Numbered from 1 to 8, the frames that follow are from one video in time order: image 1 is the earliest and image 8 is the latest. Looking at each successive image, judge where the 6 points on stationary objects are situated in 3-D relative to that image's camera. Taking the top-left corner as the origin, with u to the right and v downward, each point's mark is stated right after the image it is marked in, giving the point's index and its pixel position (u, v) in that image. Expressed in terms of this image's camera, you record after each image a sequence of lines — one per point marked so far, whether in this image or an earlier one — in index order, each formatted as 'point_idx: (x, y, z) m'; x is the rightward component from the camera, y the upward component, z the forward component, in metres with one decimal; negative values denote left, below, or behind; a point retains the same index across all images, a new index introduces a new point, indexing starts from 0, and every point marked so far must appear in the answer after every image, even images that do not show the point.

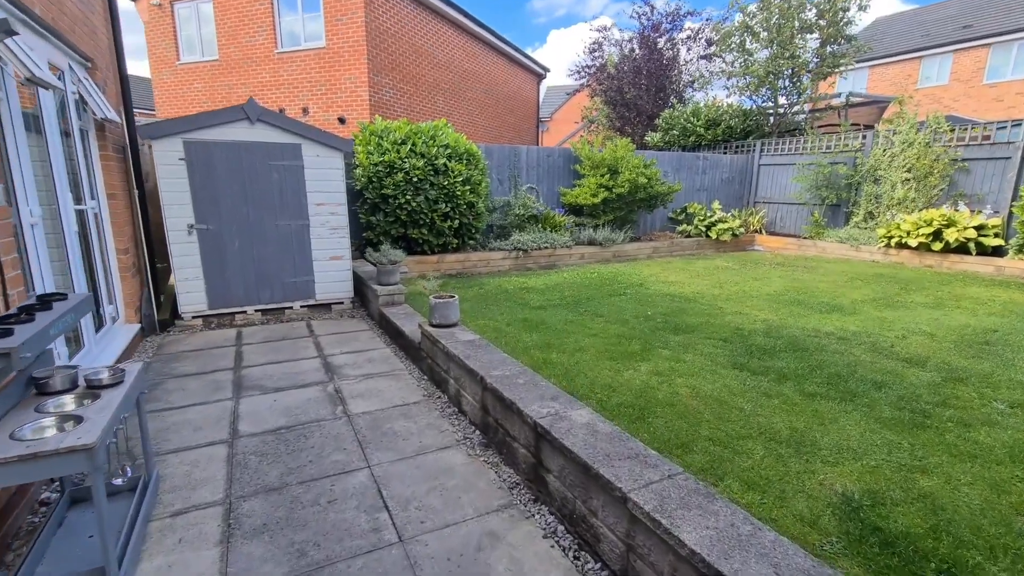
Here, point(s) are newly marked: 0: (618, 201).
0: (+1.7, +1.4, +8.0) m
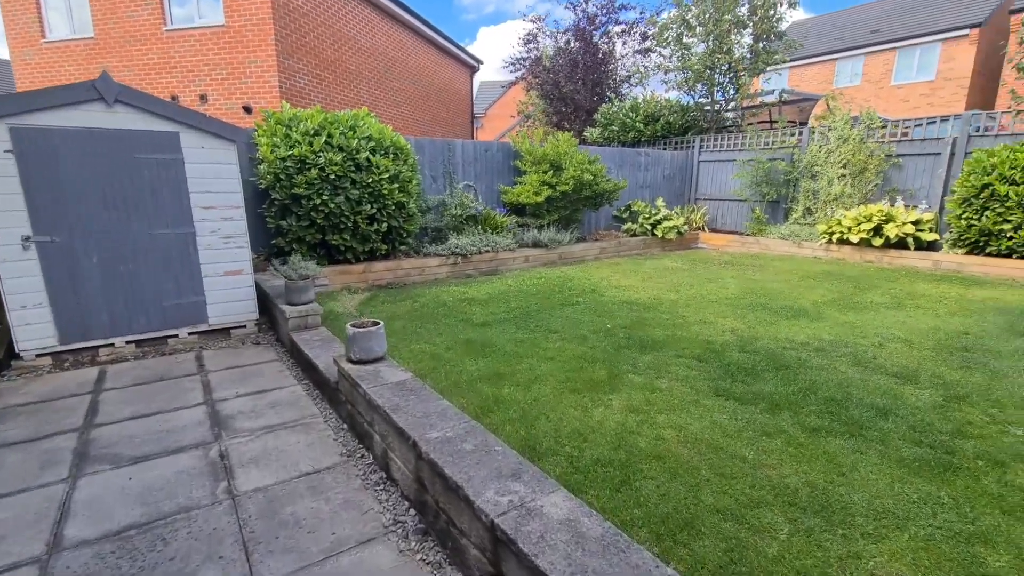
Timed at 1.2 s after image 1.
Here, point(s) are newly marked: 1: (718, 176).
0: (+0.8, +1.3, +7.4) m
1: (+4.0, +2.2, +9.6) m
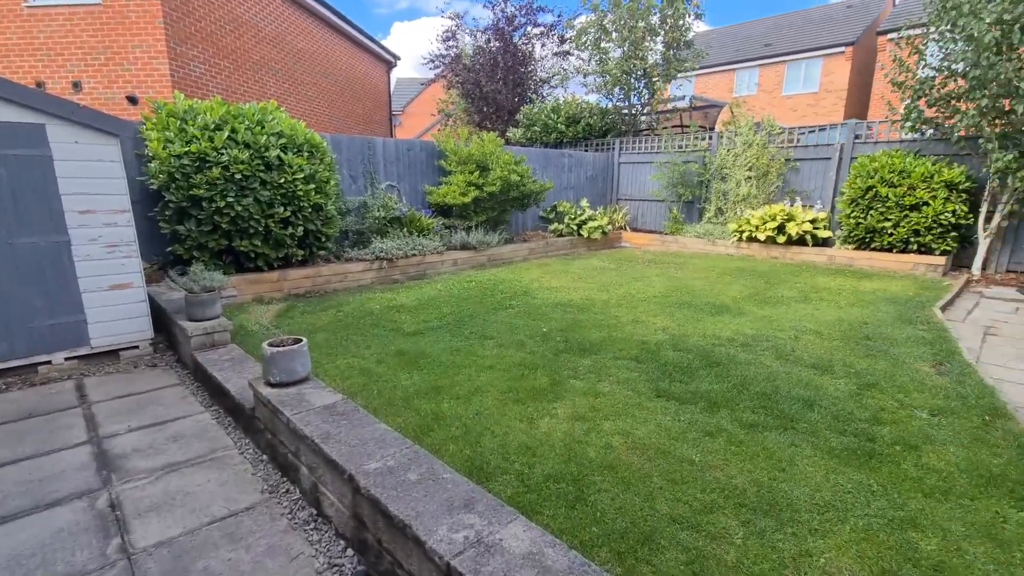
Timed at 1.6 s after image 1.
0: (-0.3, +1.3, +7.3) m
1: (+2.6, +2.2, +10.0) m
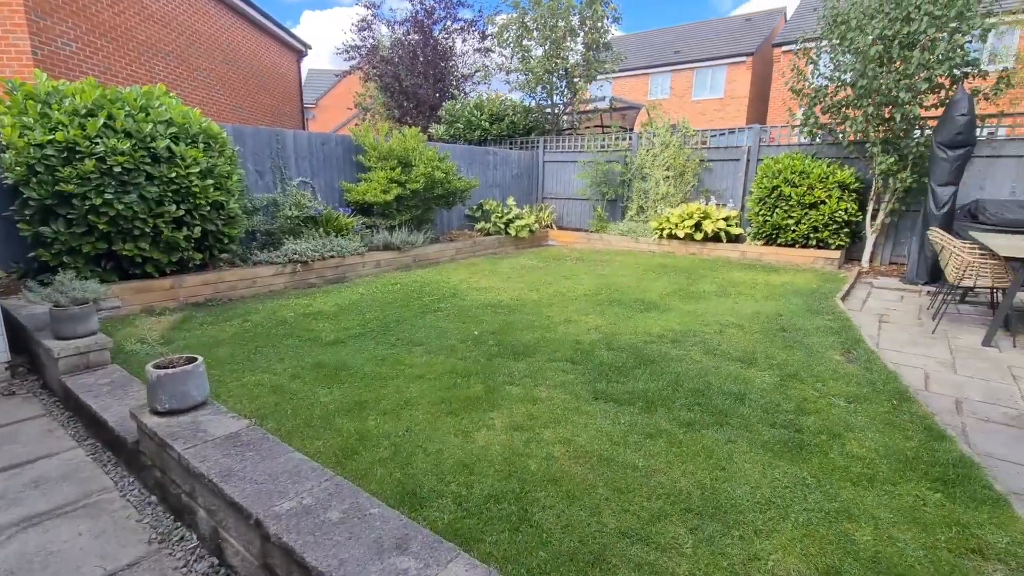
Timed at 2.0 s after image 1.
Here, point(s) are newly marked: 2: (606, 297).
0: (-1.4, +1.3, +7.0) m
1: (+1.0, +2.3, +10.1) m
2: (+1.0, -0.1, +5.1) m
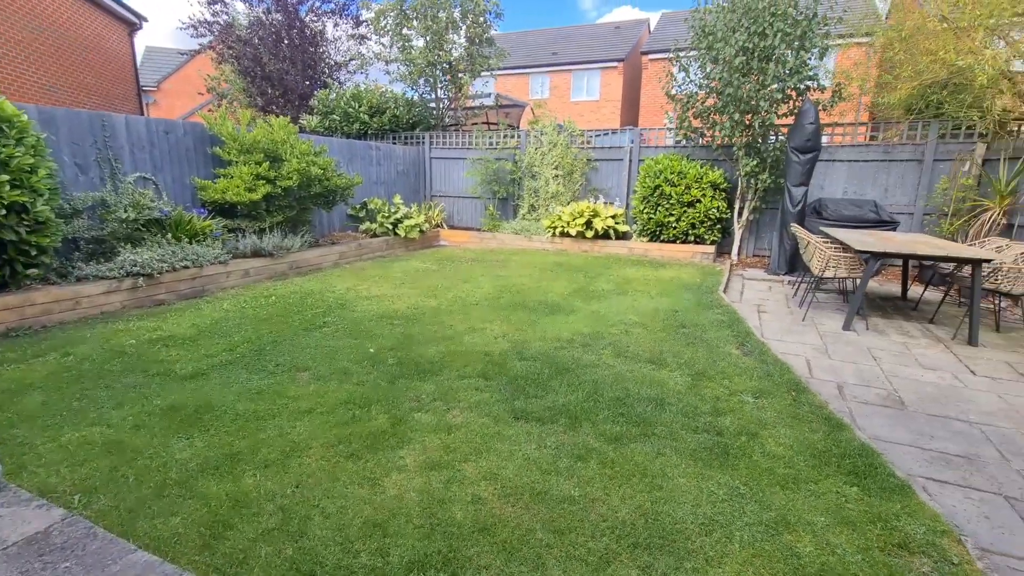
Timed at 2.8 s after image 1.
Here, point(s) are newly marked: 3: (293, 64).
0: (-2.8, +1.1, +6.2) m
1: (-1.2, +2.3, +9.8) m
2: (0.0, -0.1, +4.9) m
3: (-4.9, +5.0, +11.1) m
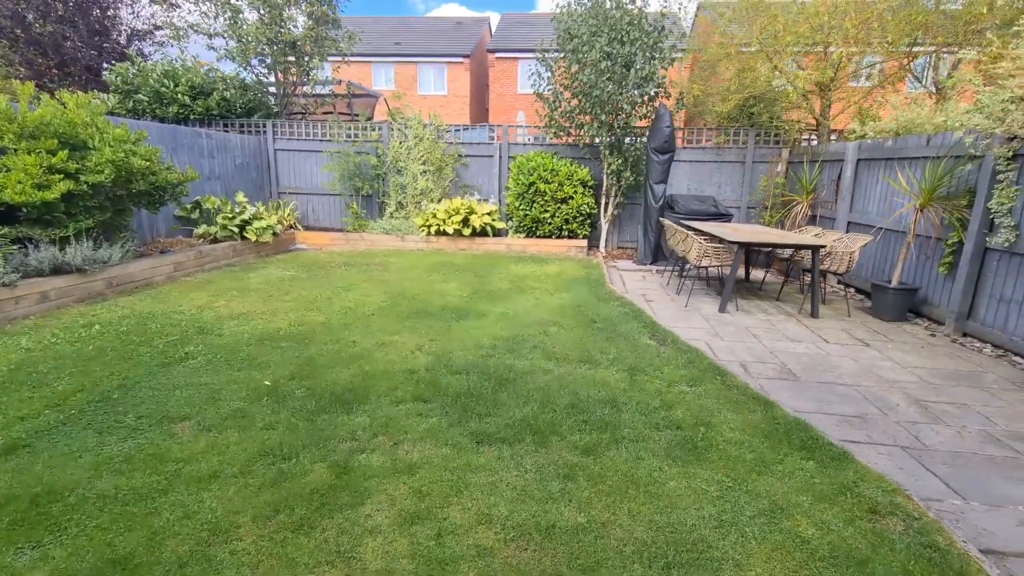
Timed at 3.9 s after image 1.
0: (-4.1, +0.9, +4.9) m
1: (-3.7, +2.1, +8.7) m
2: (-1.0, -0.2, +4.5) m
3: (-7.8, +4.7, +8.9) m
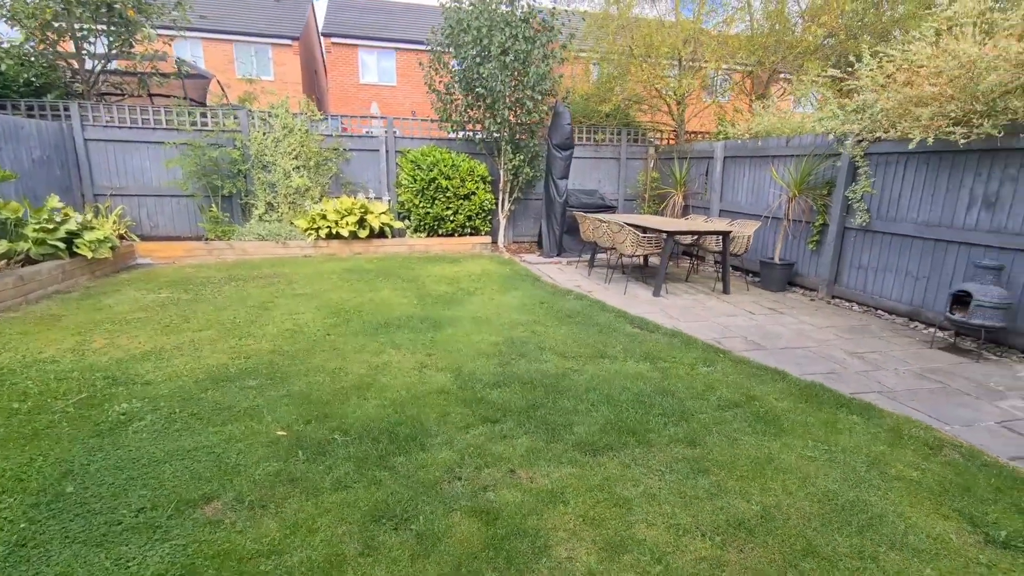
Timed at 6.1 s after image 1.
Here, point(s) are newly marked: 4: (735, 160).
0: (-4.4, +0.5, +3.3) m
1: (-5.3, +1.8, +7.0) m
2: (-1.2, -0.3, +4.0) m
3: (-9.4, +4.0, +5.7) m
4: (+3.1, +1.8, +6.8) m
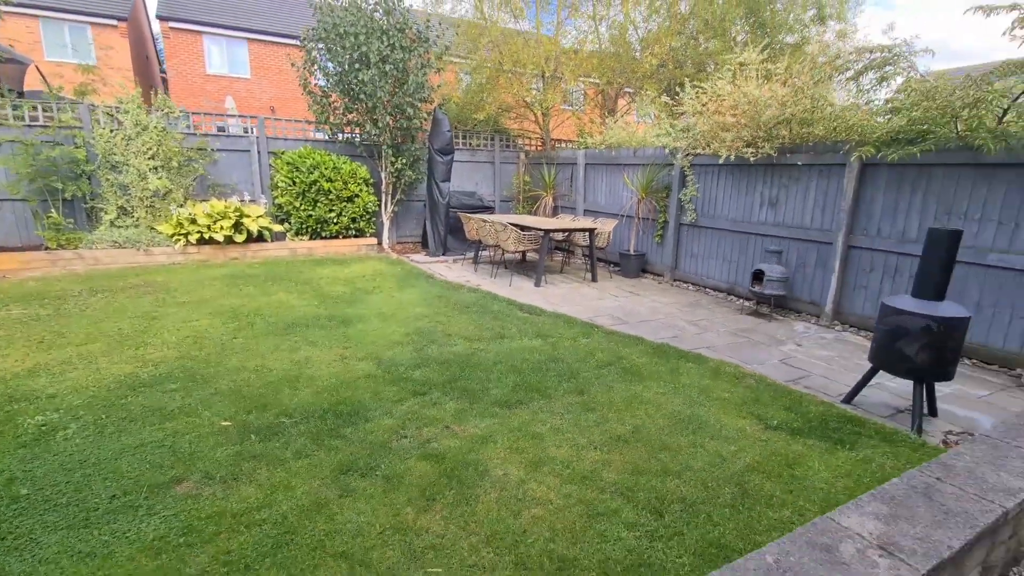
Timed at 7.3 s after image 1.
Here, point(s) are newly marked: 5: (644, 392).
0: (-4.9, +0.4, +2.6) m
1: (-6.9, +1.5, +6.0) m
2: (-2.0, -0.3, +4.1) m
3: (-10.6, +3.5, +3.7) m
4: (+1.3, +1.9, +7.9) m
5: (+0.8, -0.6, +3.0) m
